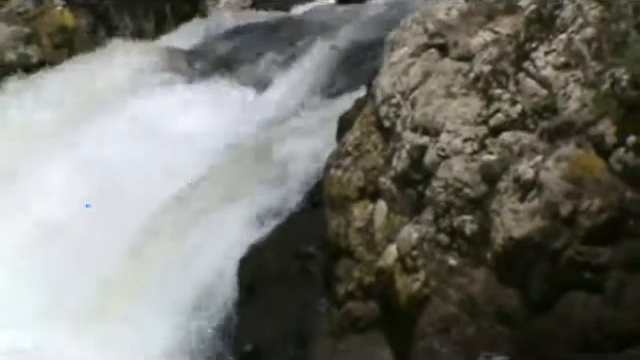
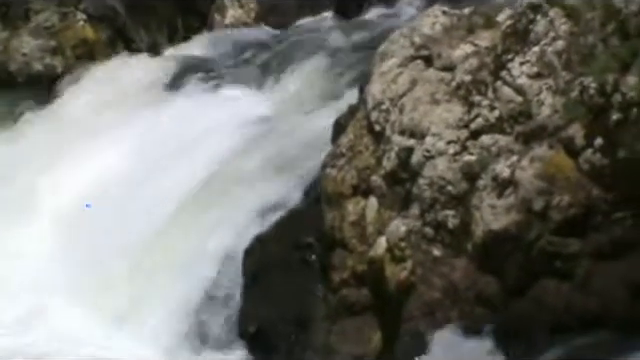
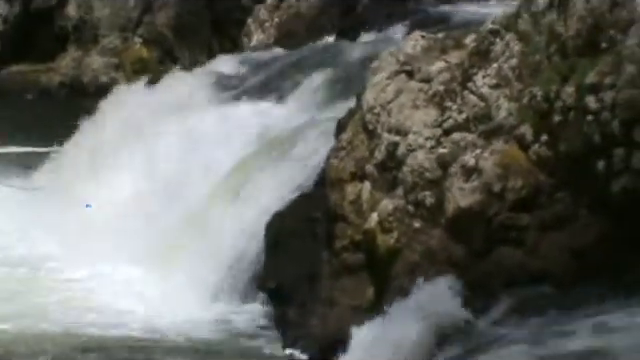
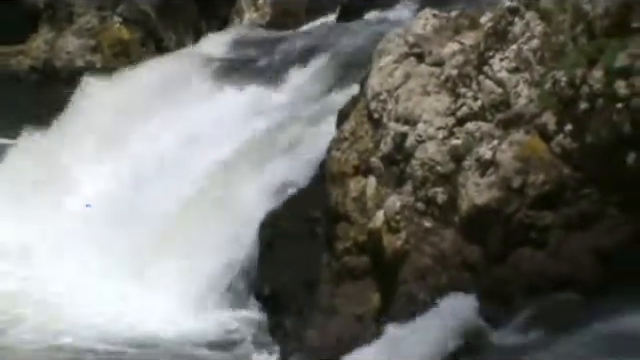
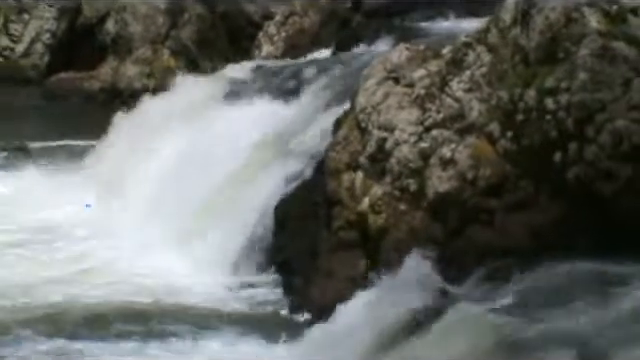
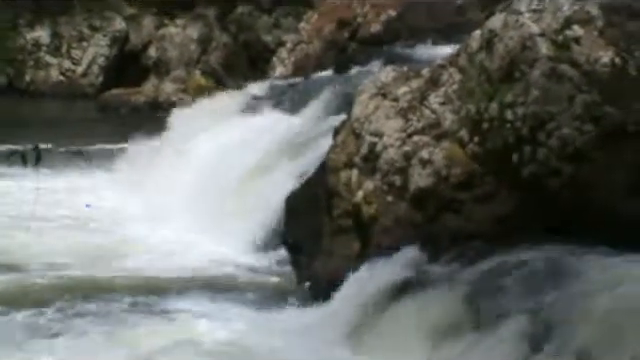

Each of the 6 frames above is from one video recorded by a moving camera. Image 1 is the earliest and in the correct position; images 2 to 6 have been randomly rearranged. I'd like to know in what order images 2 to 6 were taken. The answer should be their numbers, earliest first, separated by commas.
2, 4, 3, 5, 6
